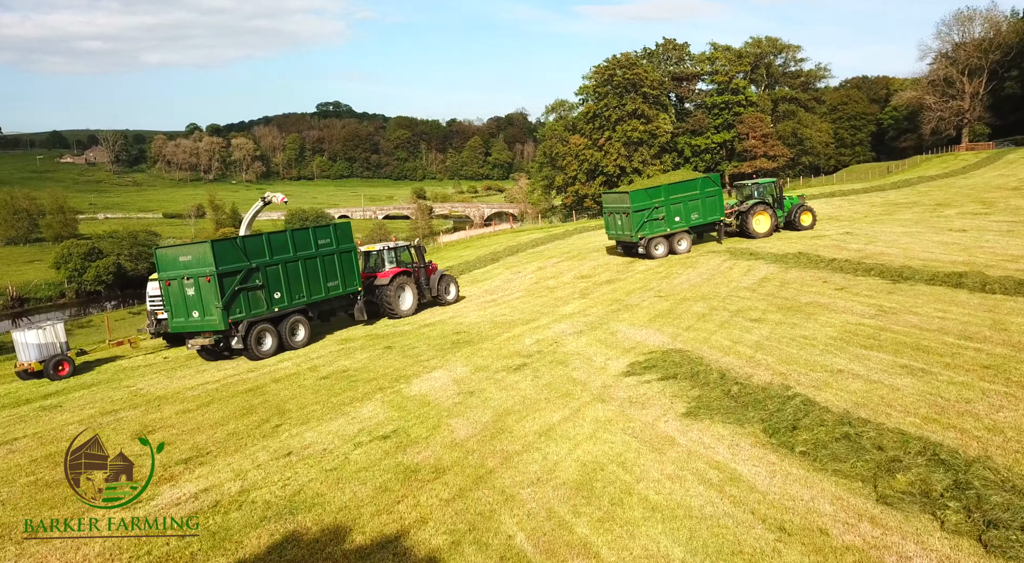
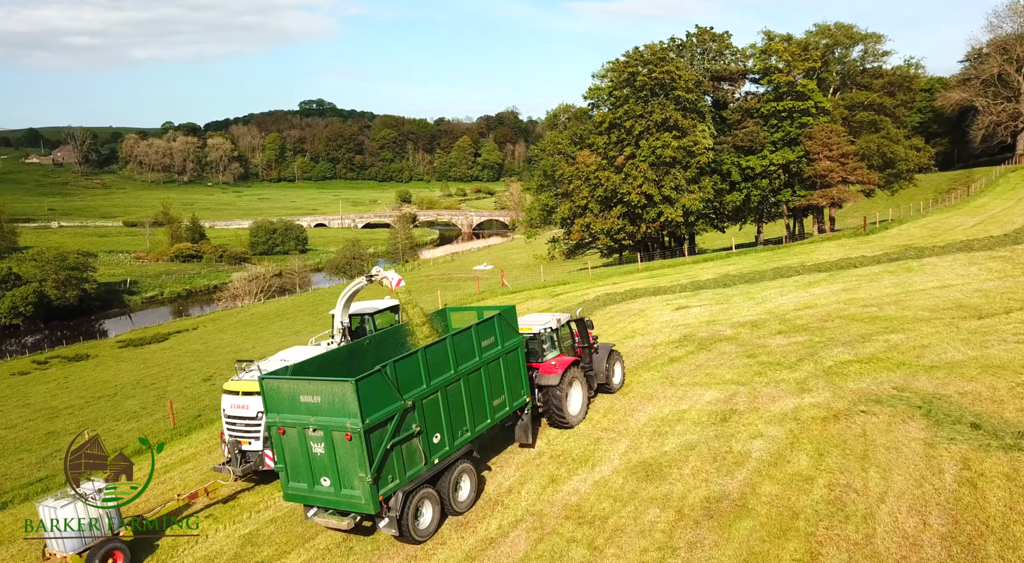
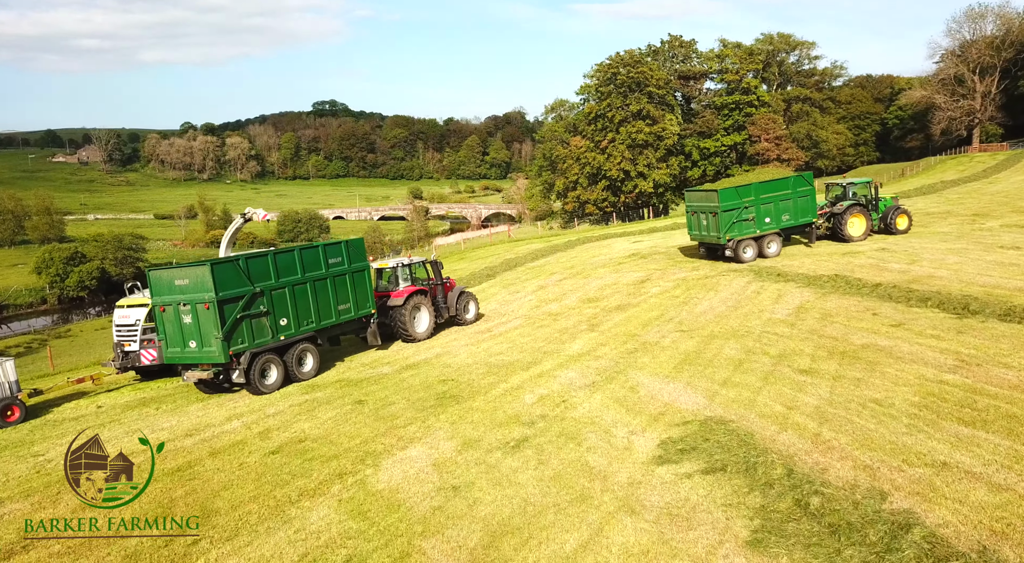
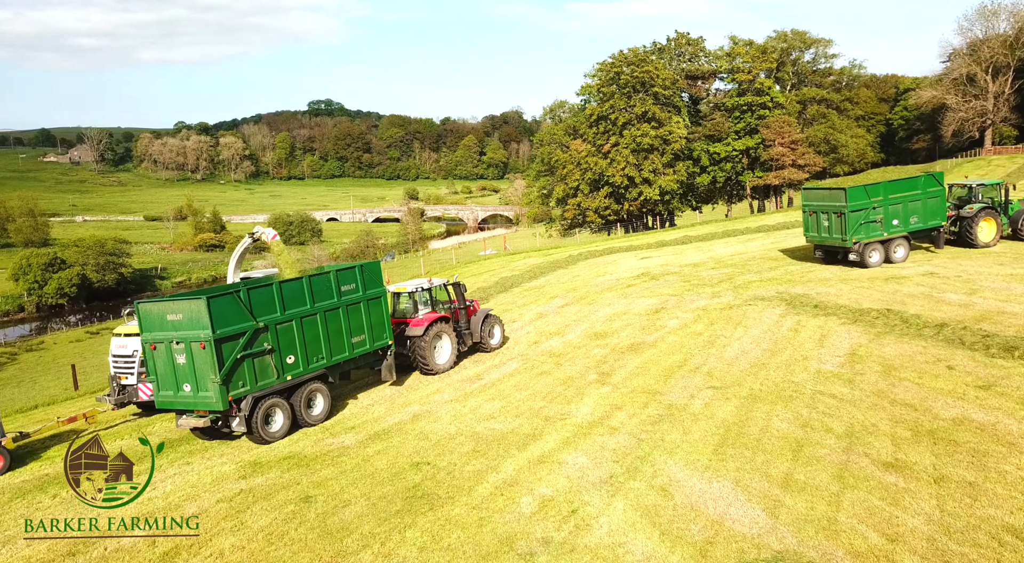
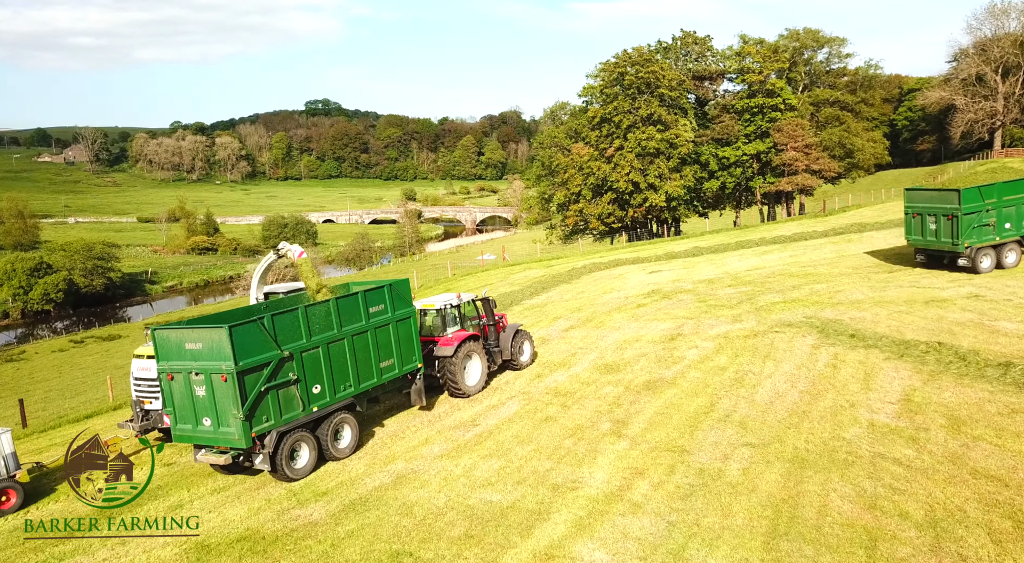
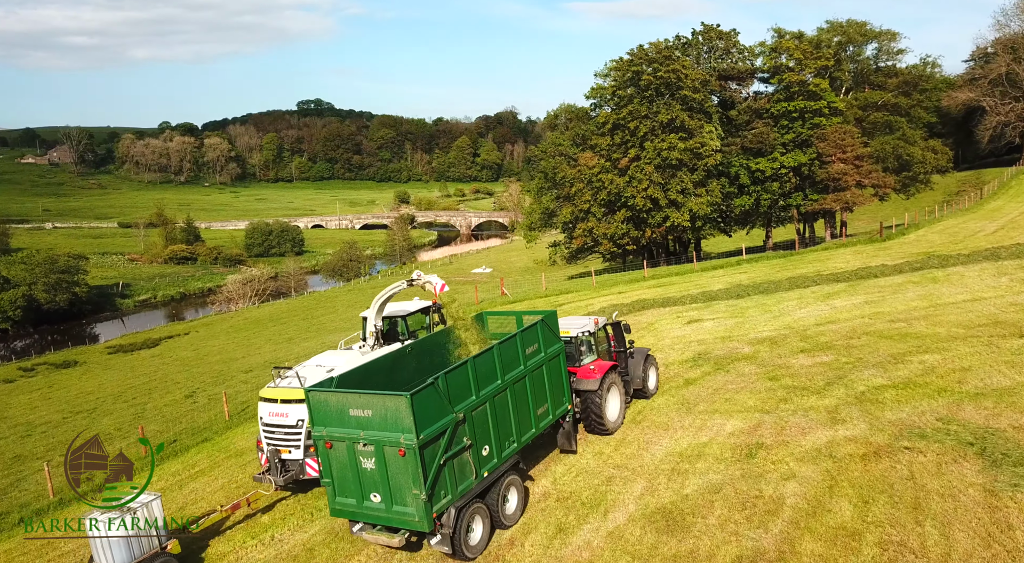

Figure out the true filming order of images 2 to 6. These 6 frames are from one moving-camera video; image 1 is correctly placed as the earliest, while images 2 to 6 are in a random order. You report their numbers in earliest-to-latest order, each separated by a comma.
3, 4, 5, 2, 6
